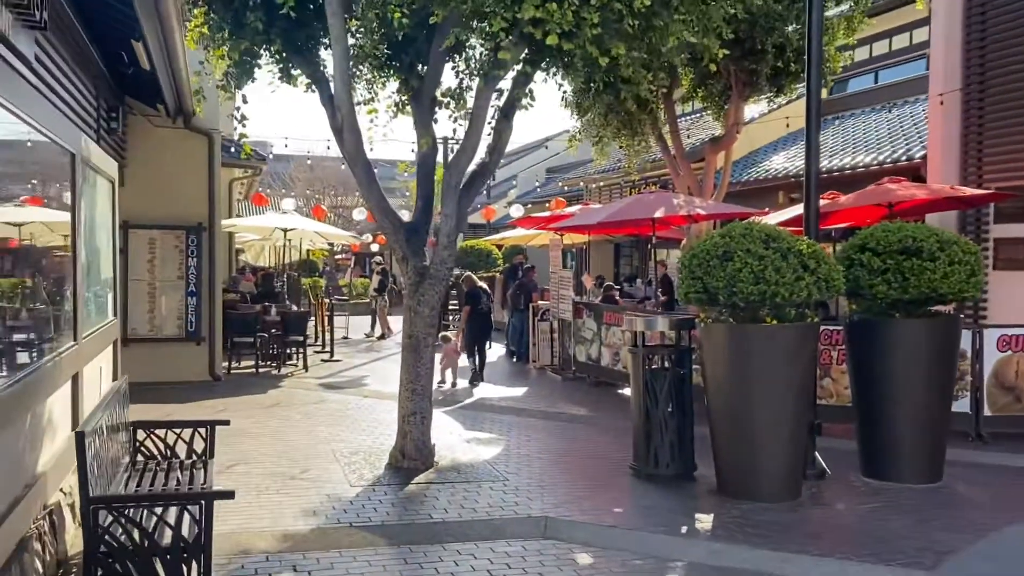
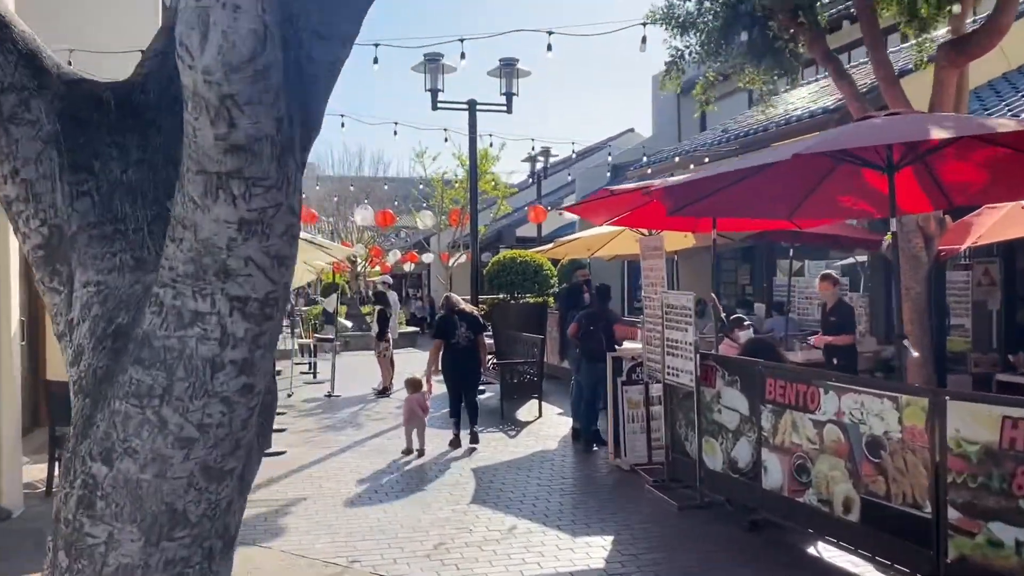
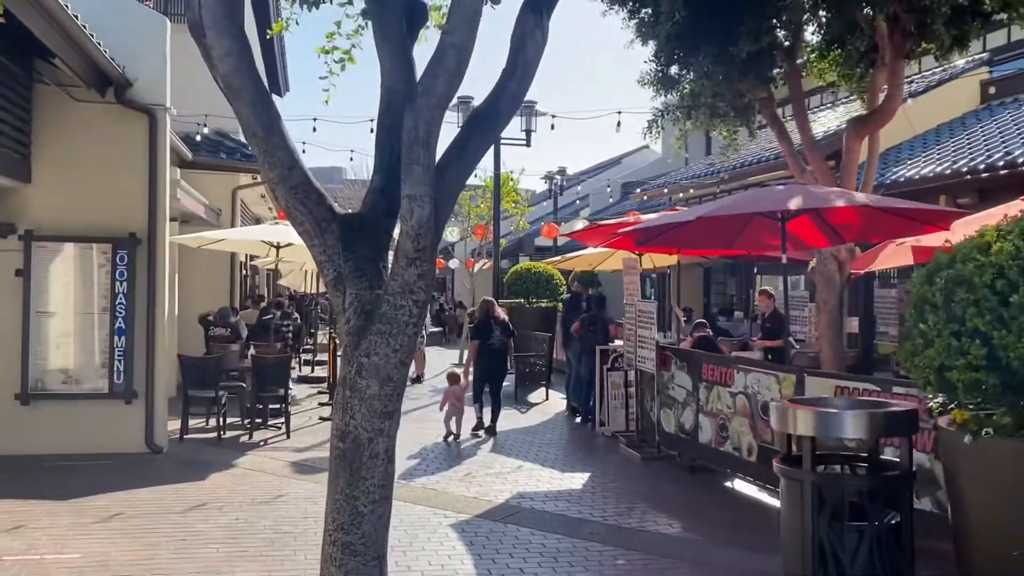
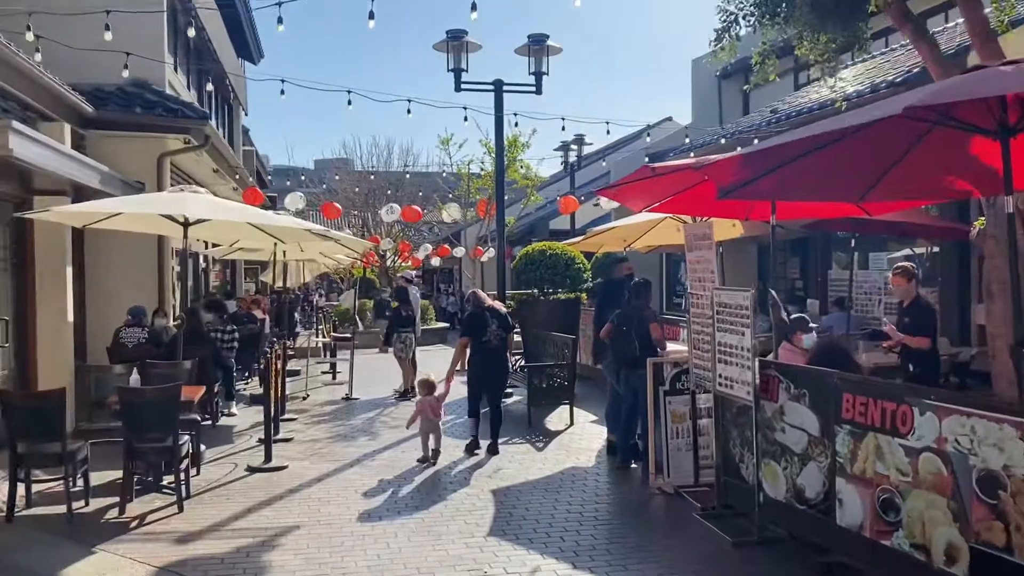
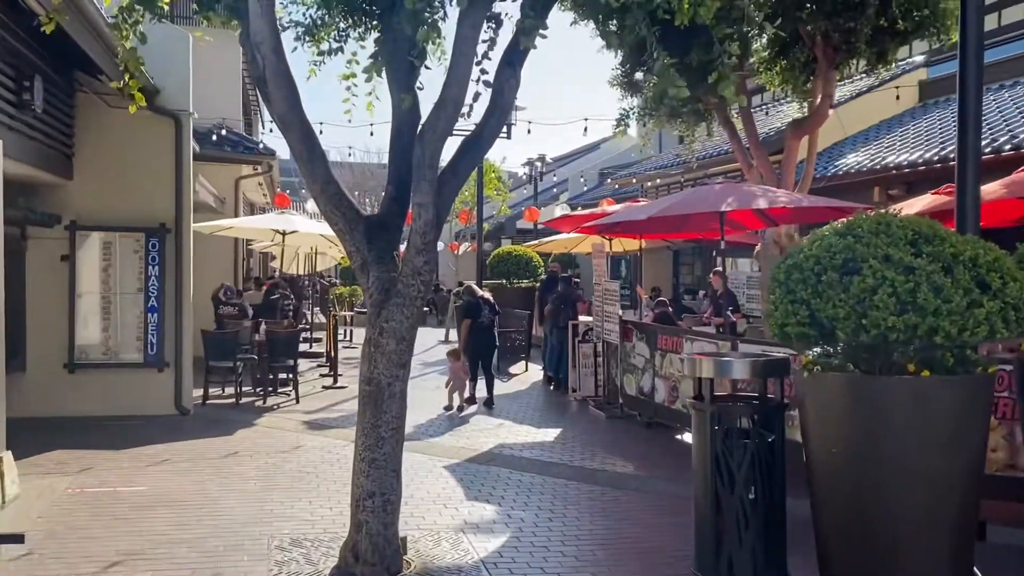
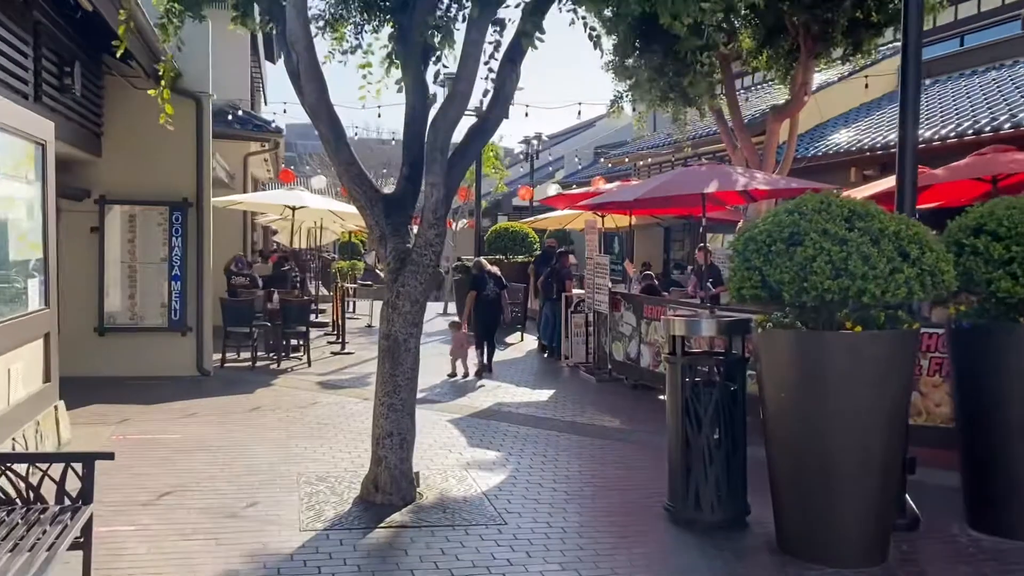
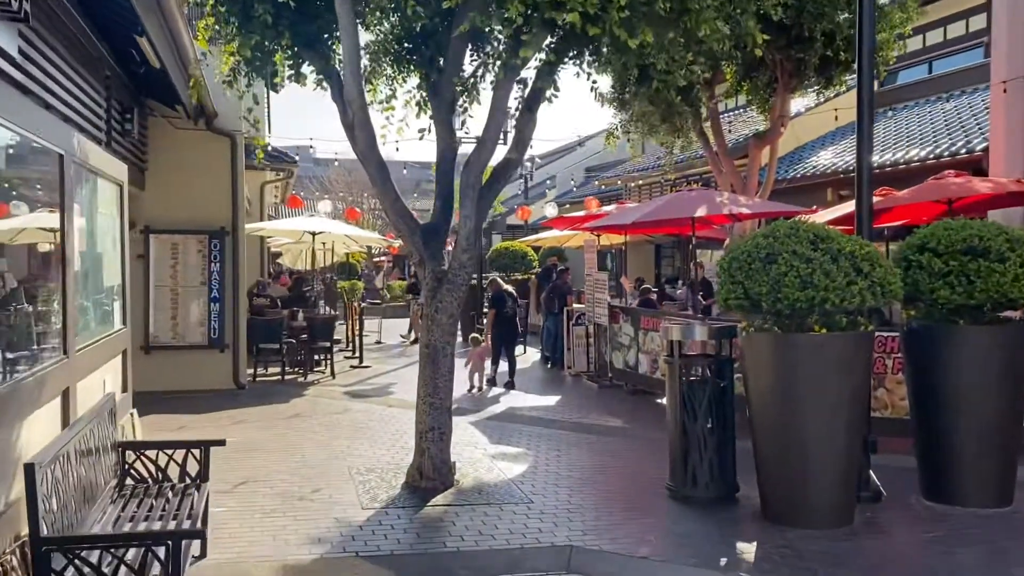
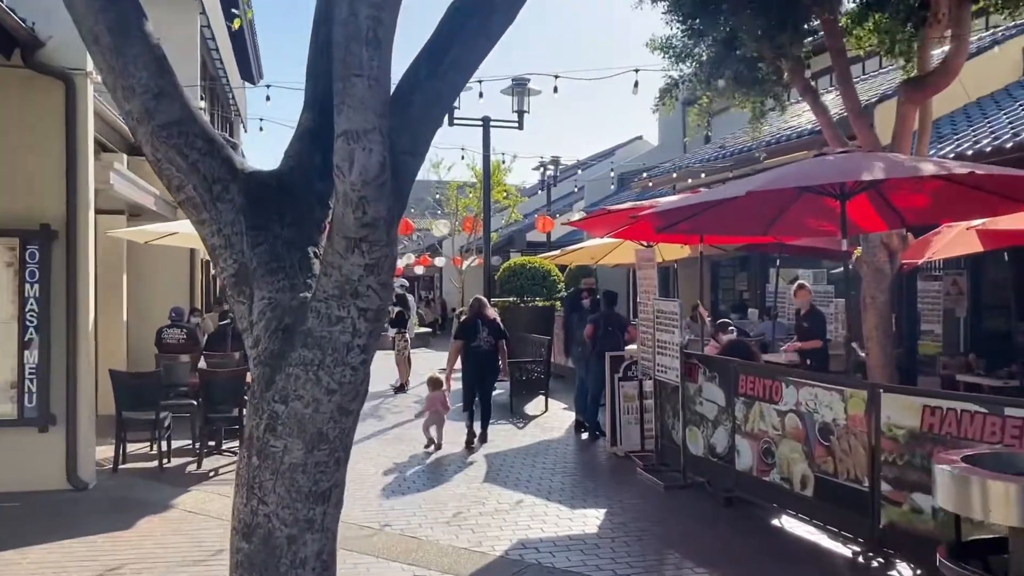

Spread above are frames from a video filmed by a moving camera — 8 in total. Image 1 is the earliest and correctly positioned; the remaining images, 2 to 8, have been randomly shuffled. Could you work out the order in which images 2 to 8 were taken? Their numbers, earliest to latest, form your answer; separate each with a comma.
7, 6, 5, 3, 8, 2, 4
